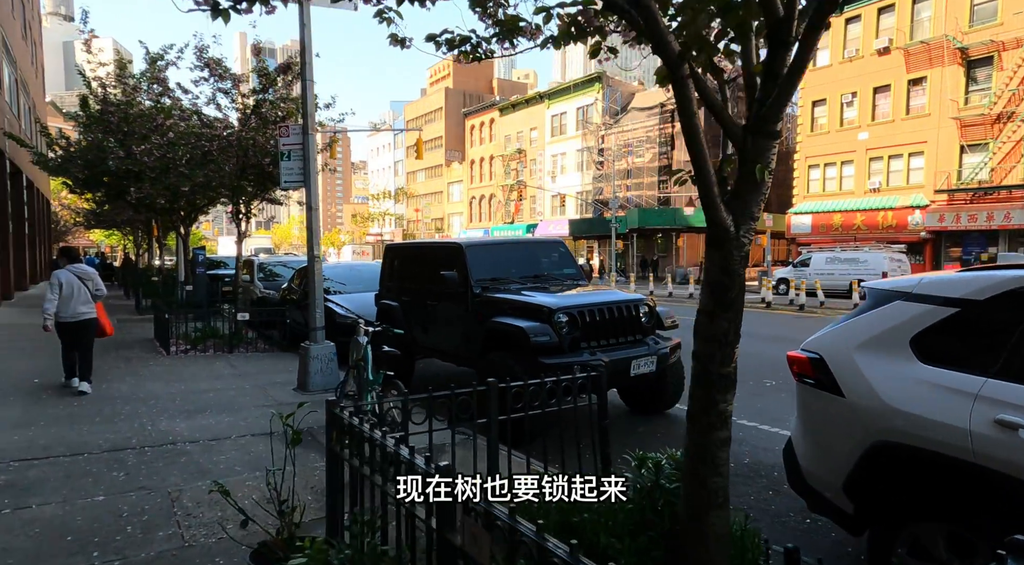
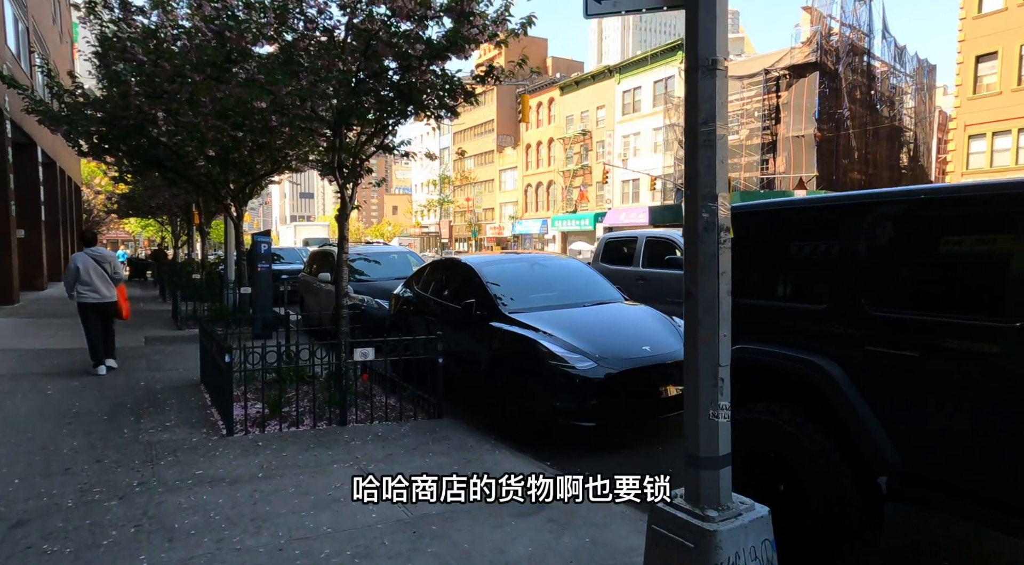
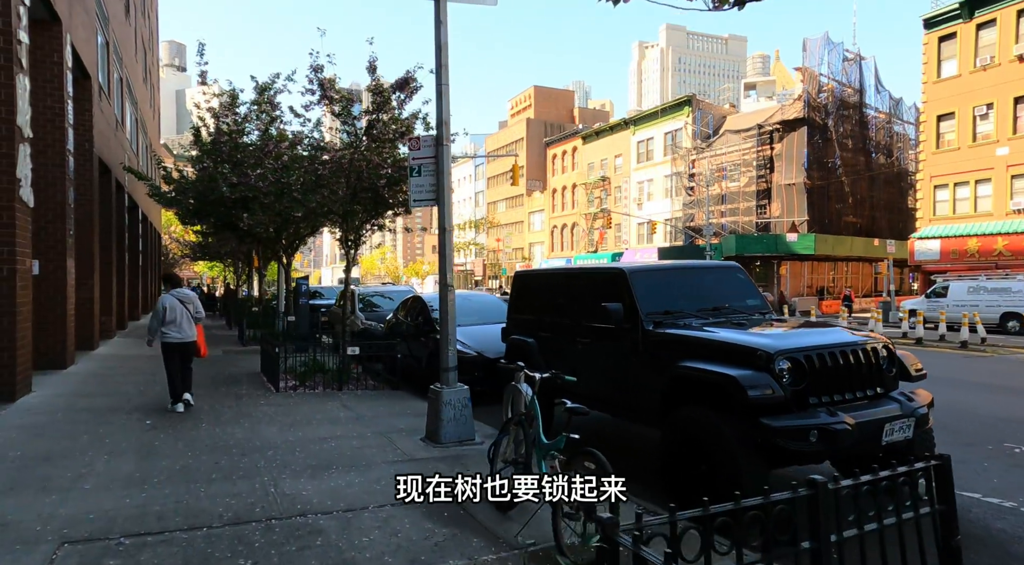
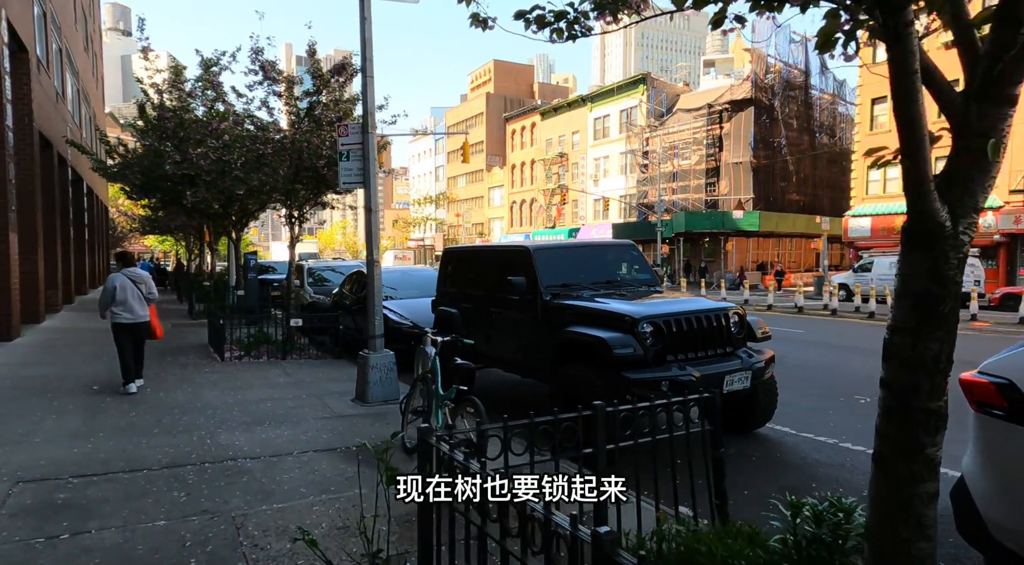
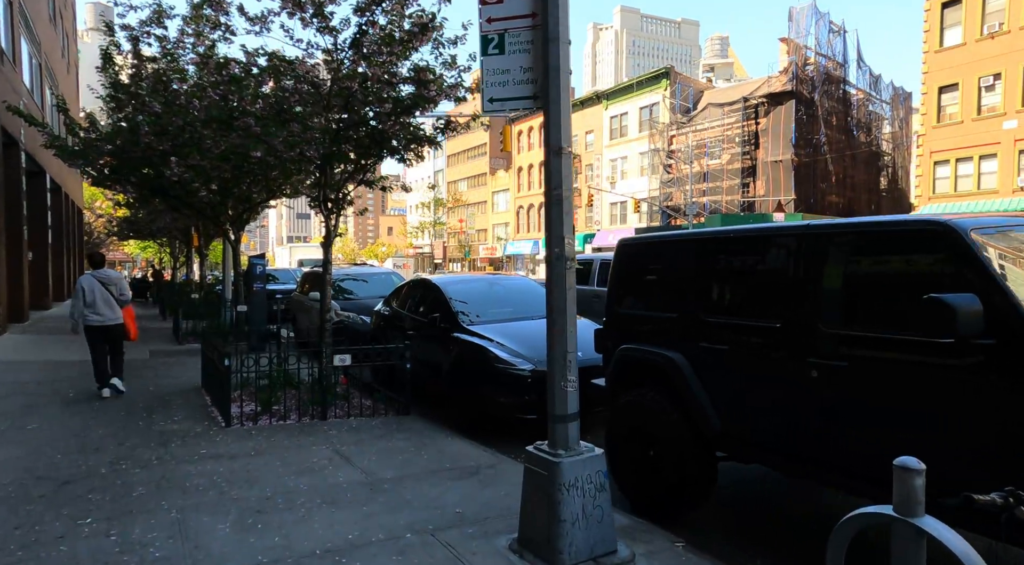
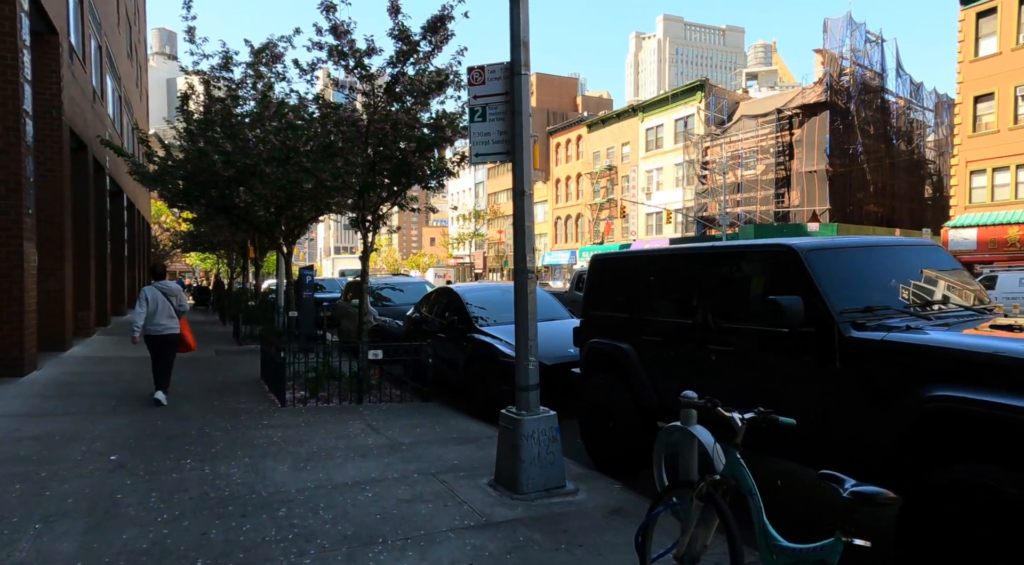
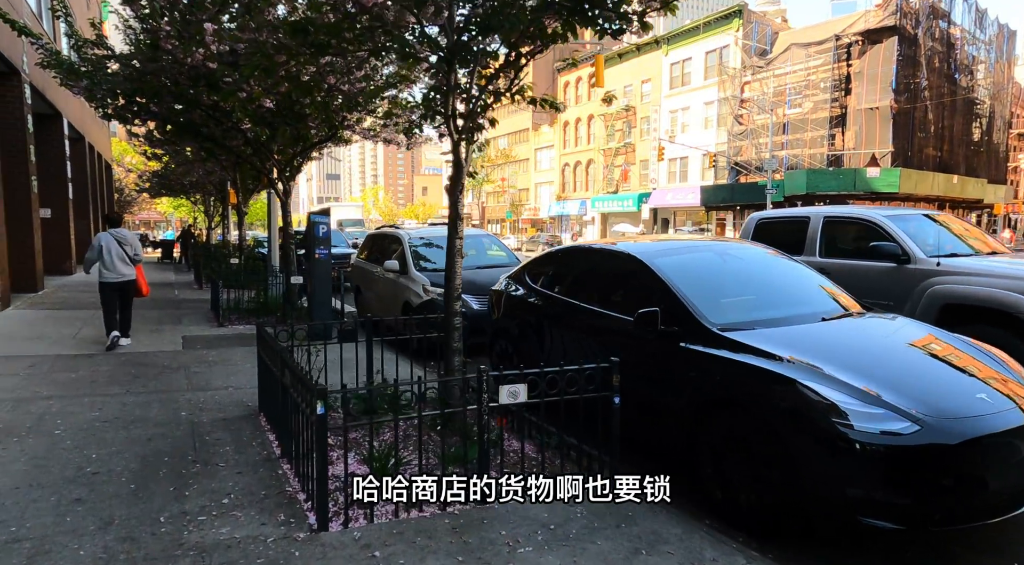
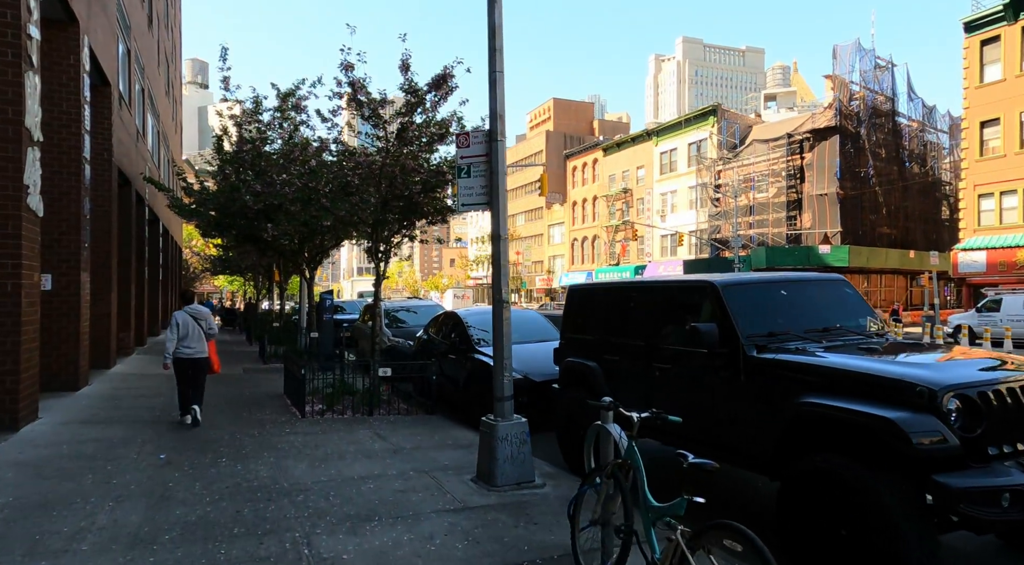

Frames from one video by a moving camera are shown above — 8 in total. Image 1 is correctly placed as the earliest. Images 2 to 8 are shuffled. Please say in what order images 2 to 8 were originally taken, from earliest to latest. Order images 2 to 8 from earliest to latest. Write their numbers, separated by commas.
4, 3, 8, 6, 5, 2, 7
